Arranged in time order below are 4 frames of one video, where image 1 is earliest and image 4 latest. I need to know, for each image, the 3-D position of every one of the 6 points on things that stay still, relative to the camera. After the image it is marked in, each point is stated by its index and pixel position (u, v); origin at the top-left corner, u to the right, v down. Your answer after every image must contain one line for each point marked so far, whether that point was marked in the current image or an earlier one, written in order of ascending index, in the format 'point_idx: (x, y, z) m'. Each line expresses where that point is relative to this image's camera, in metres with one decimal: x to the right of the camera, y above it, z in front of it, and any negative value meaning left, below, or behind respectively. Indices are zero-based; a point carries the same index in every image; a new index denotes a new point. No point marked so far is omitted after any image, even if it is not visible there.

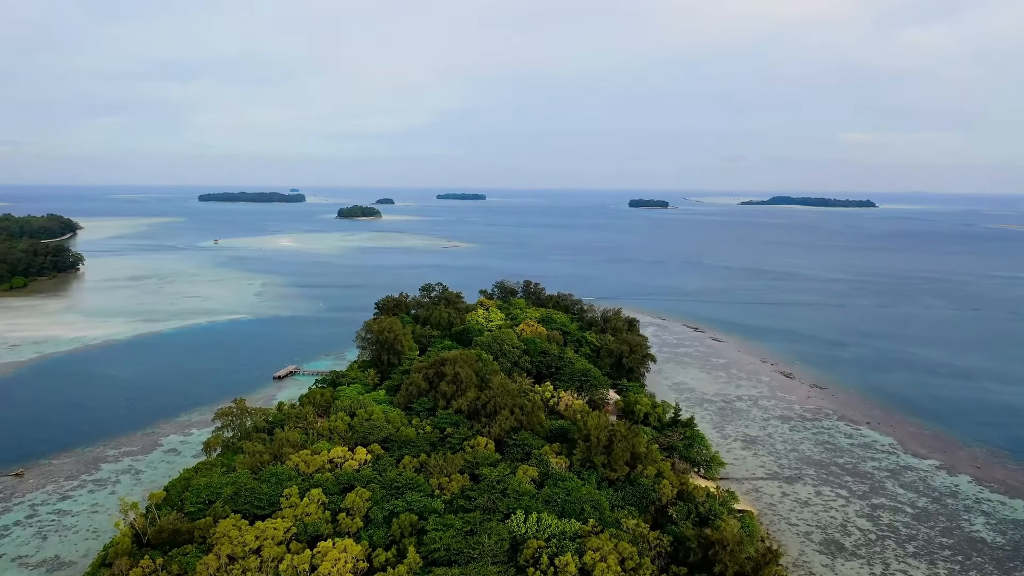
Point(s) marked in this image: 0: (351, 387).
0: (-5.1, -3.2, +19.1) m
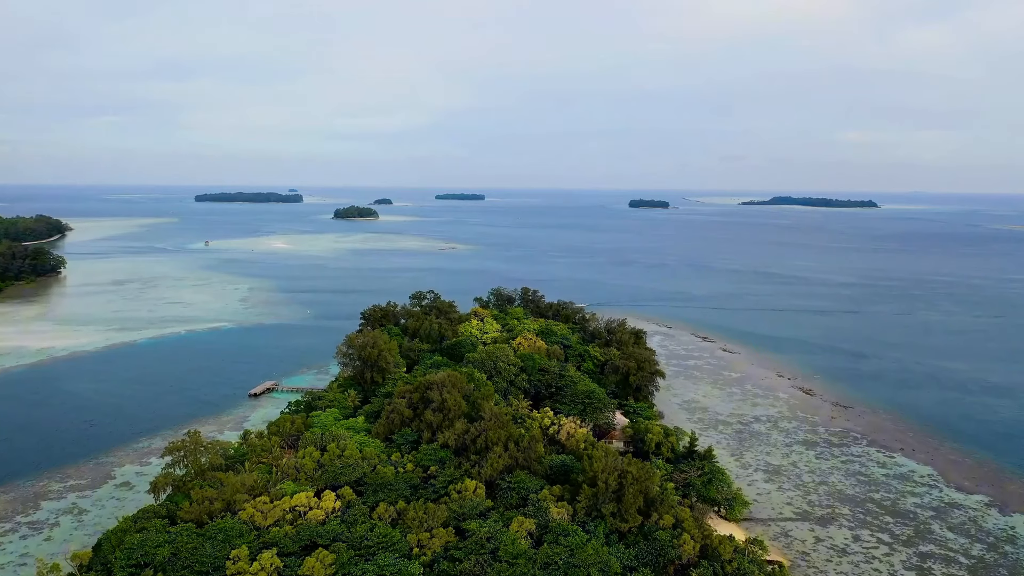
0: (-5.3, -3.6, +17.0) m
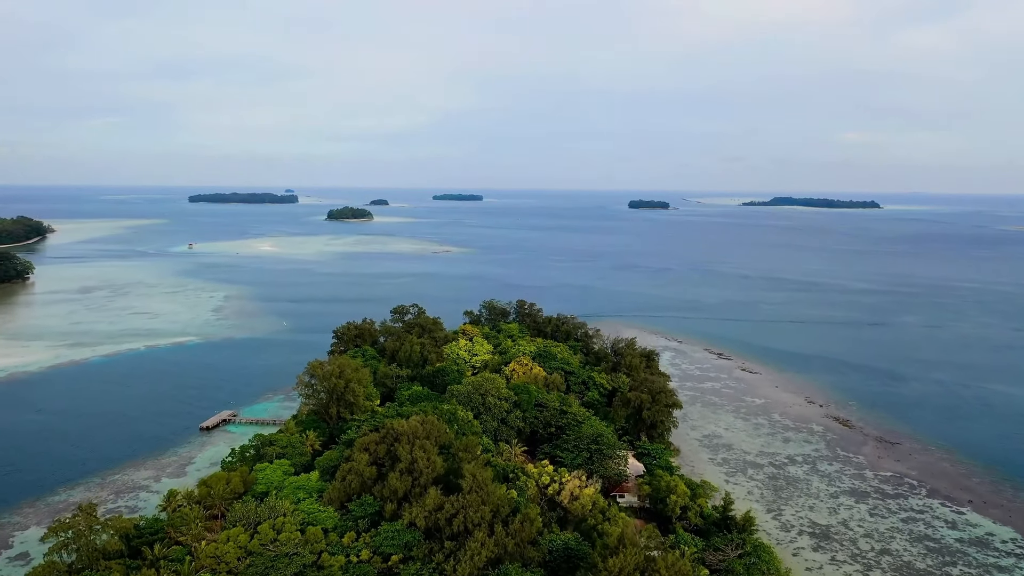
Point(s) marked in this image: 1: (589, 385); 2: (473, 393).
0: (-5.5, -4.1, +13.8) m
1: (+2.5, -3.1, +19.2) m
2: (-1.1, -2.9, +16.5) m
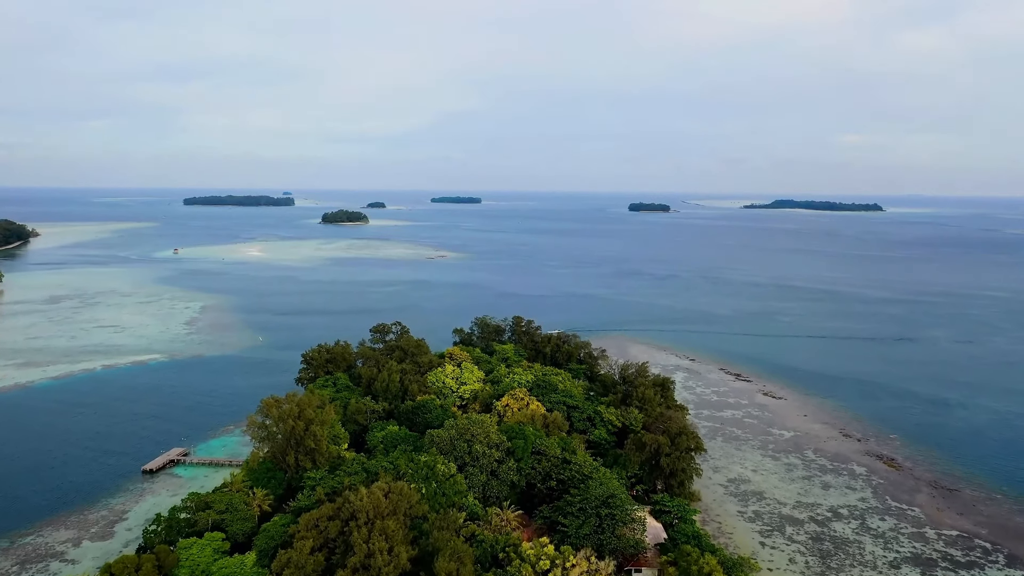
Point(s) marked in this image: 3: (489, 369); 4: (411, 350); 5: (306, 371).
0: (-5.7, -4.7, +11.0) m
1: (+2.3, -3.7, +16.4) m
2: (-1.3, -3.4, +13.6) m
3: (-0.7, -2.6, +19.5) m
4: (-3.3, -2.0, +19.8) m
5: (-6.7, -2.7, +19.5) m
